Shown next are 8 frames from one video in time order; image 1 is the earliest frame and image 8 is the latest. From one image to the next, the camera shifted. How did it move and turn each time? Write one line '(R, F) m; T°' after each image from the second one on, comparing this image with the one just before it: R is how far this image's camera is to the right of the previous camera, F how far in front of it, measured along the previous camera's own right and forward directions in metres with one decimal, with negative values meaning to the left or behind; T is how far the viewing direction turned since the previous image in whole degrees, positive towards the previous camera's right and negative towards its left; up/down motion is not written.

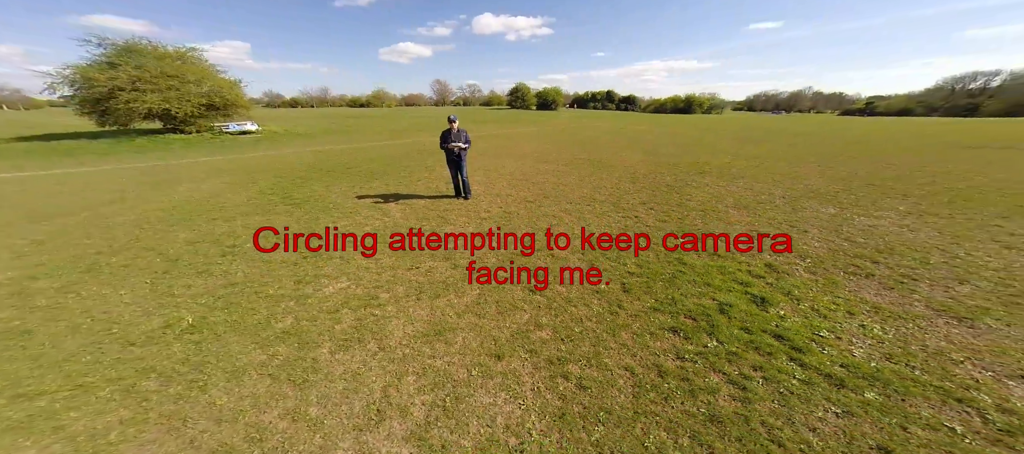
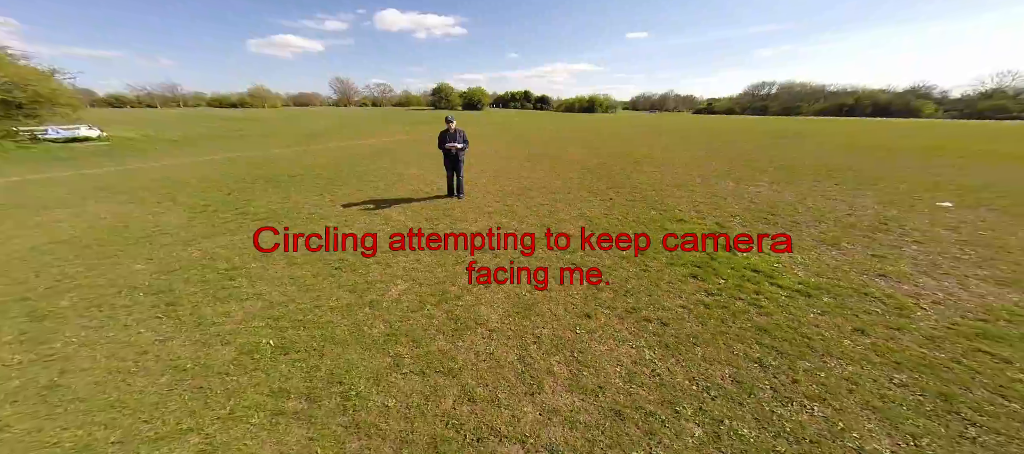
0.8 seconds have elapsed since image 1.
(-2.1, -0.2) m; +16°
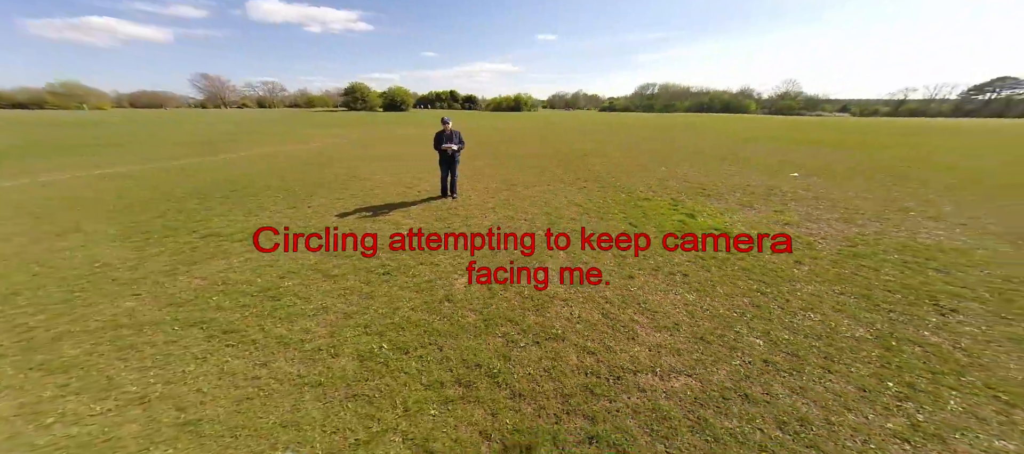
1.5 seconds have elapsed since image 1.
(-2.0, -0.2) m; +15°
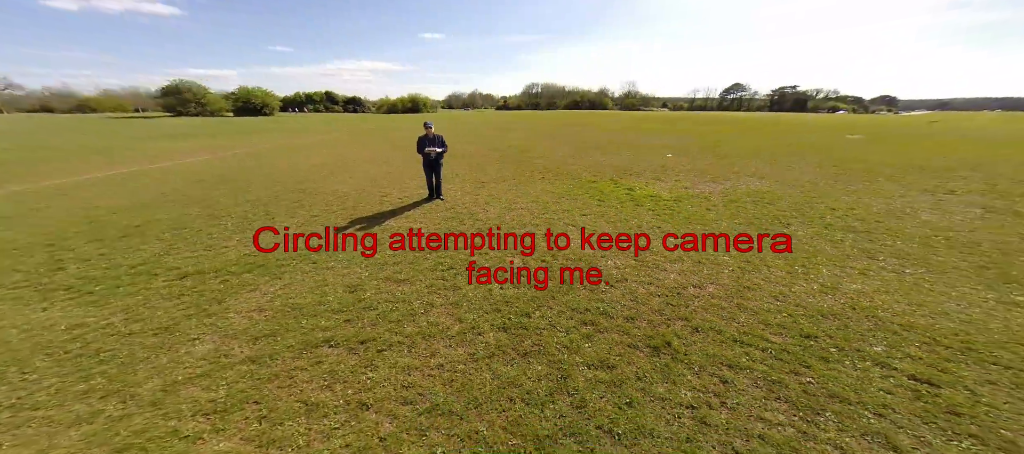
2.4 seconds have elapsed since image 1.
(-2.5, -0.4) m; +20°
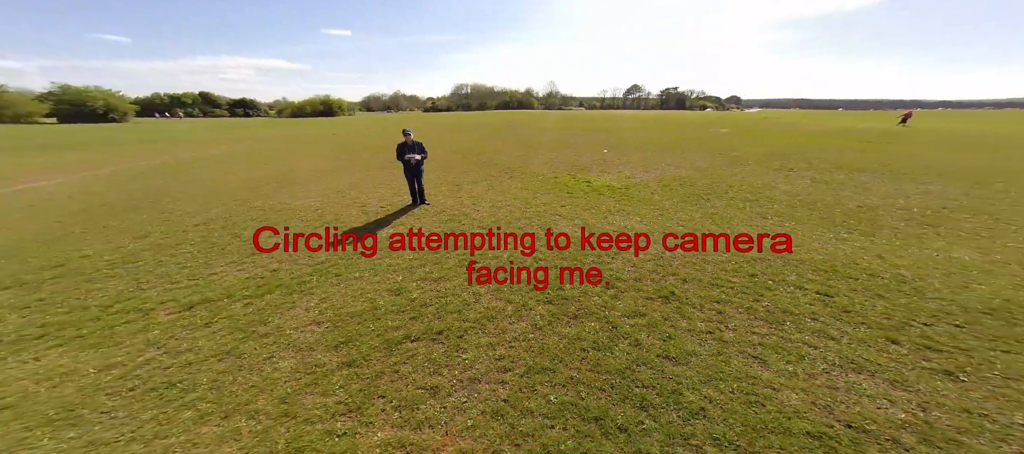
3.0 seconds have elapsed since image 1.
(-1.5, -0.5) m; +13°
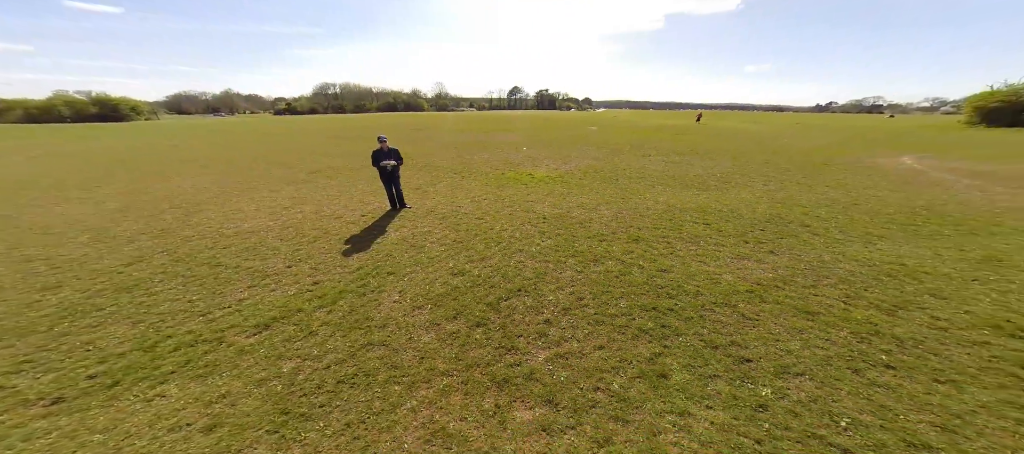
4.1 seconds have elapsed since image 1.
(-2.6, -0.8) m; +21°
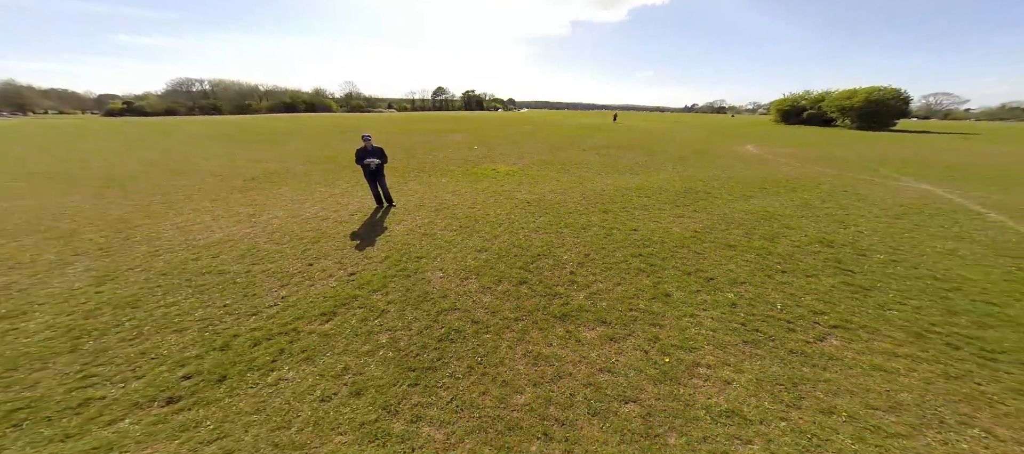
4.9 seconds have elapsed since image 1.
(-1.9, -0.7) m; +15°
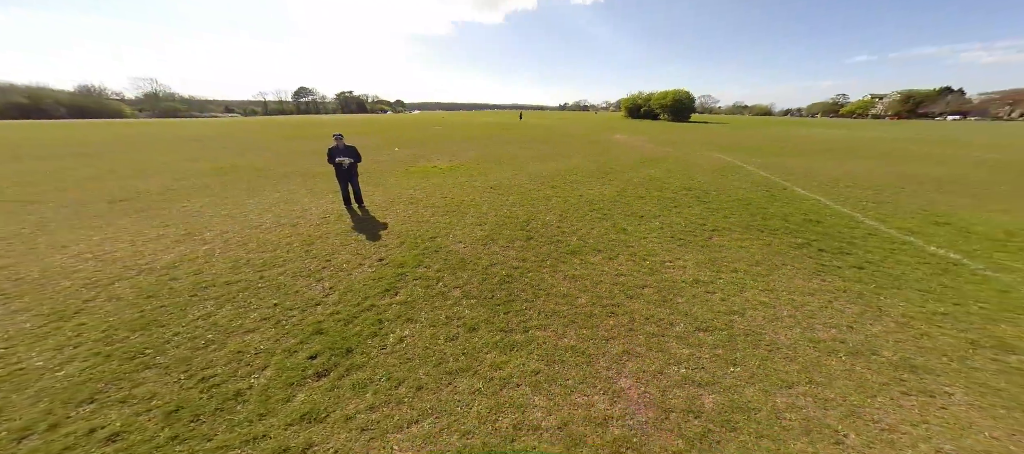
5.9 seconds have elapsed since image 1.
(-2.5, -0.7) m; +21°
